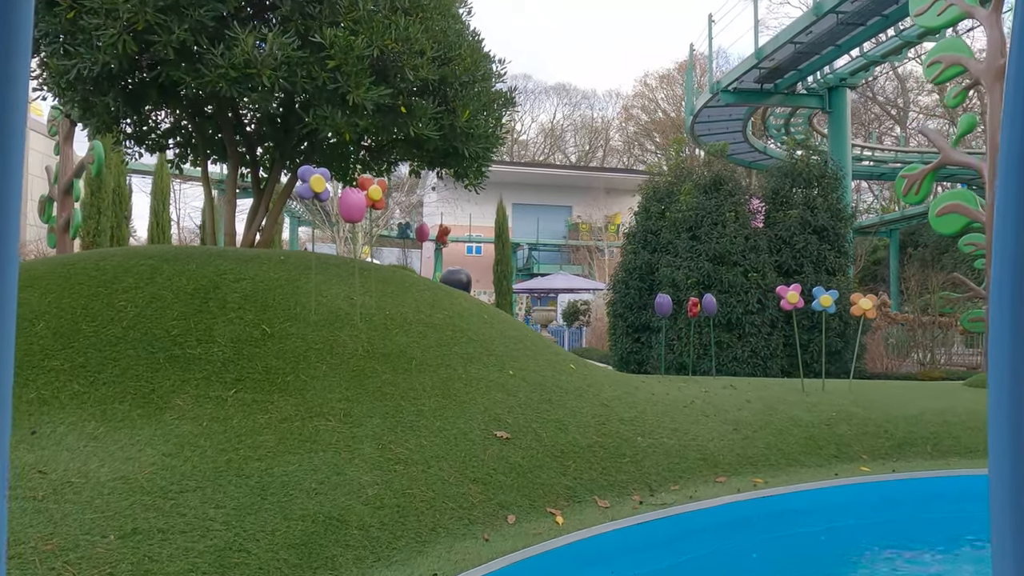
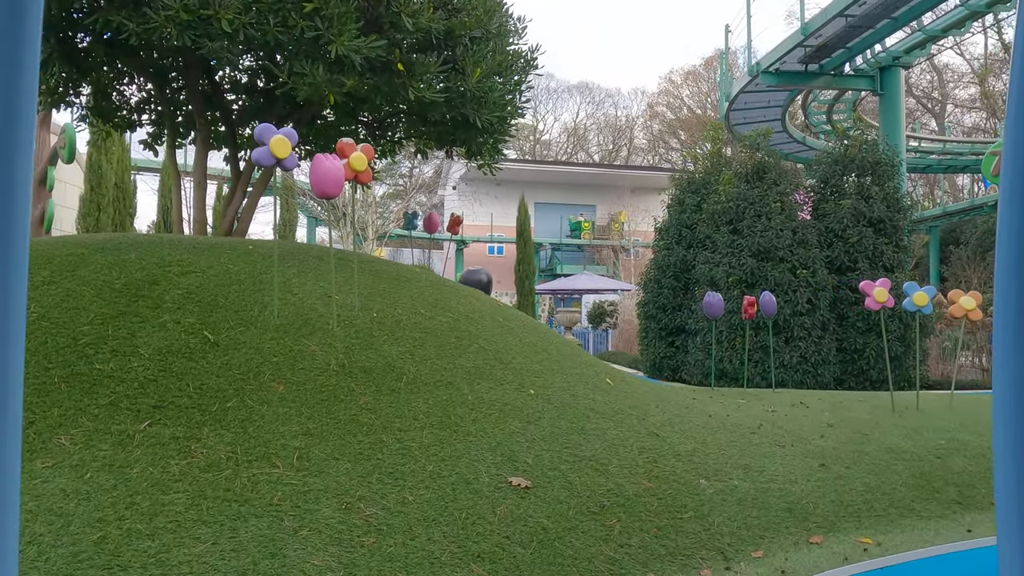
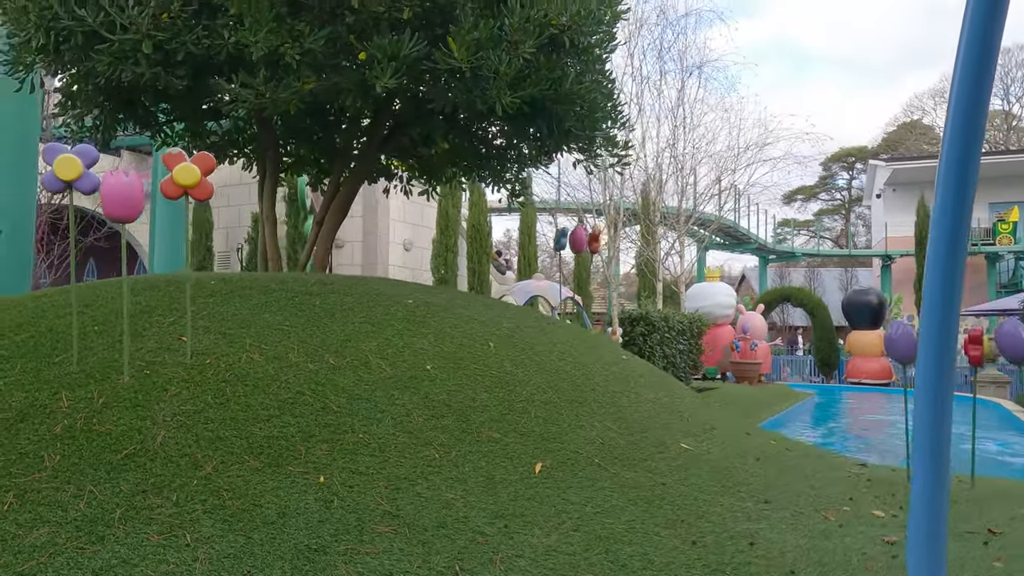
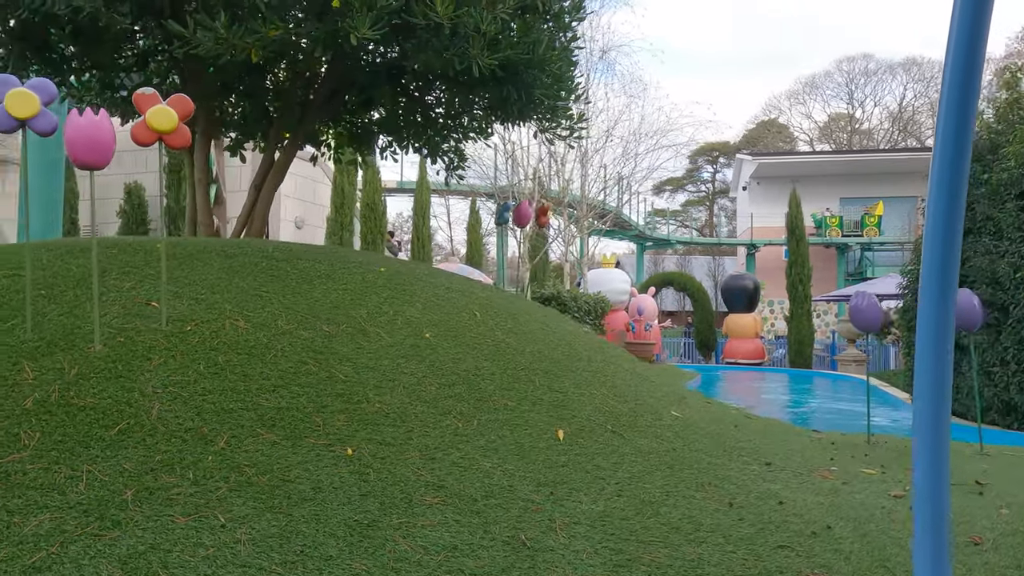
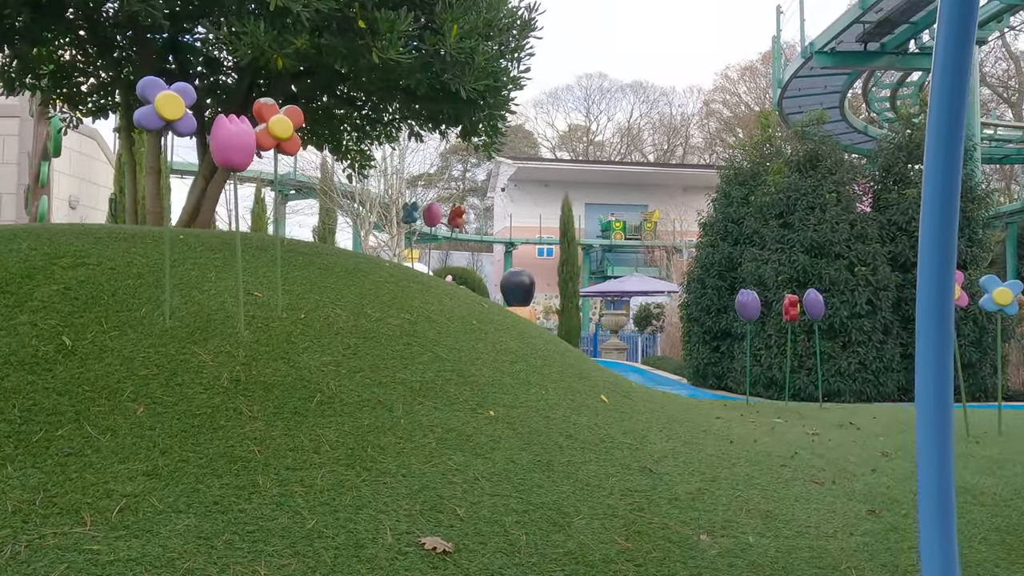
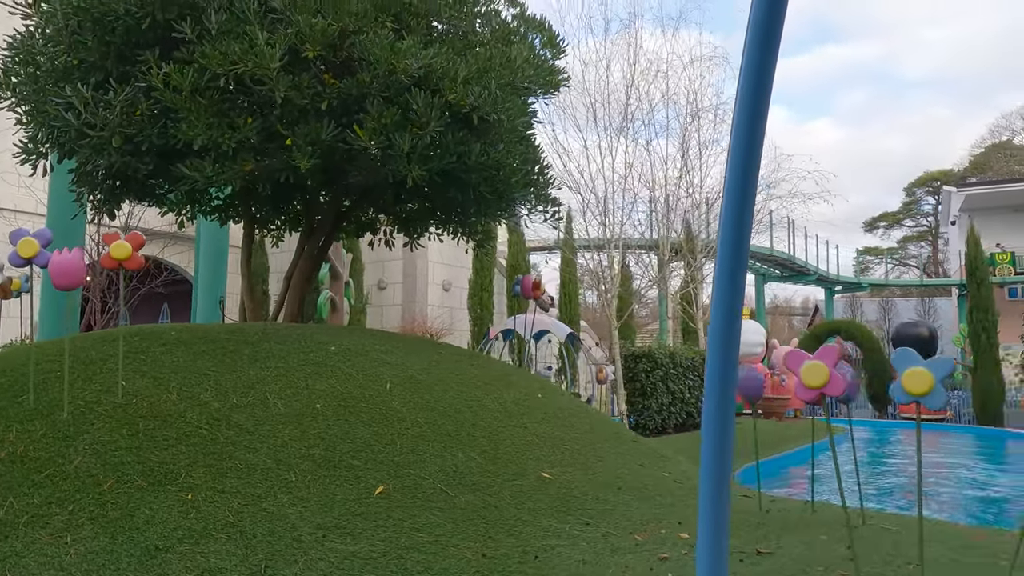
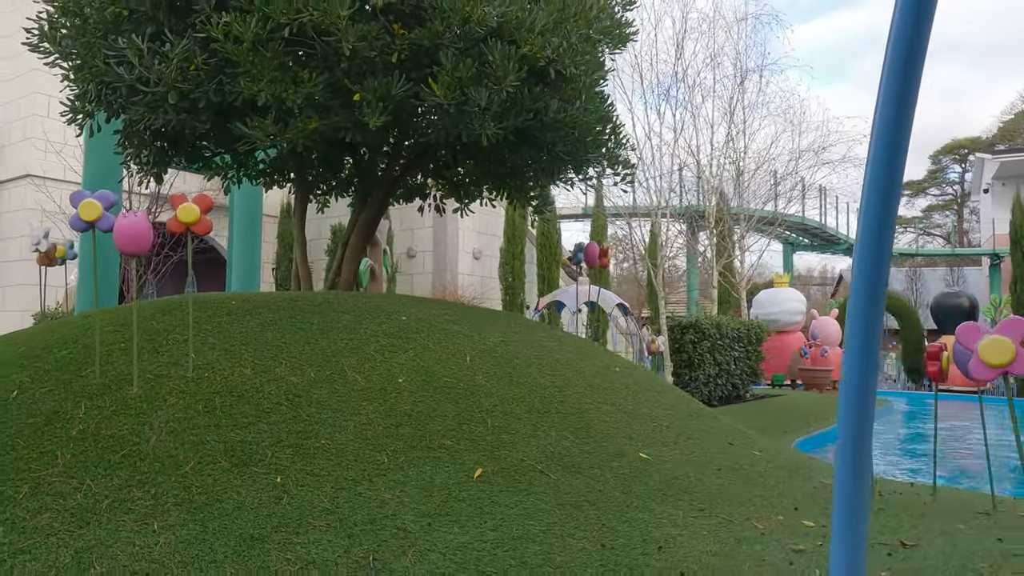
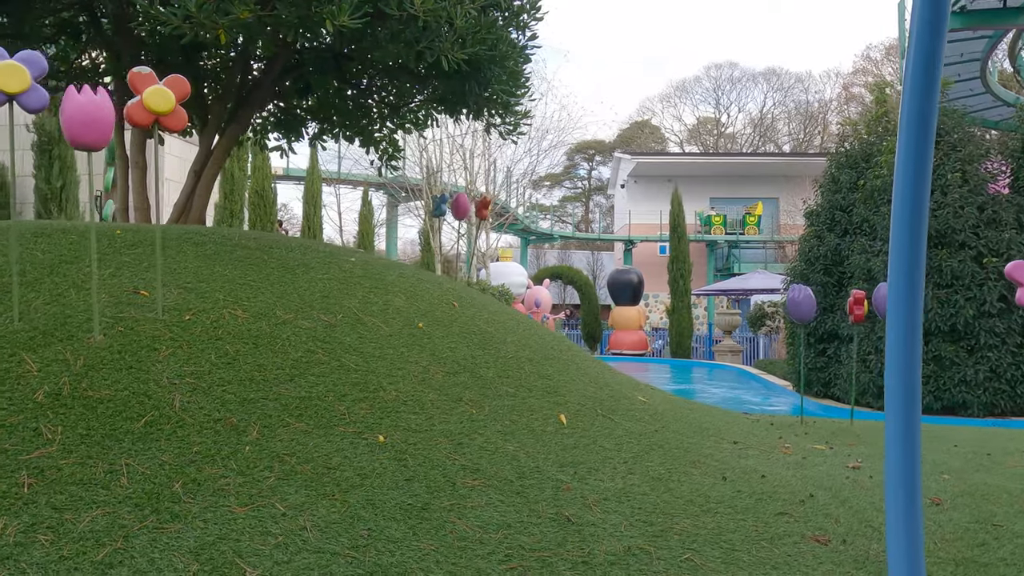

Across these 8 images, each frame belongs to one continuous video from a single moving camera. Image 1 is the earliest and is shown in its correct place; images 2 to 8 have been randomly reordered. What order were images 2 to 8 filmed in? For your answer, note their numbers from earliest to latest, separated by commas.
2, 5, 8, 4, 3, 7, 6
